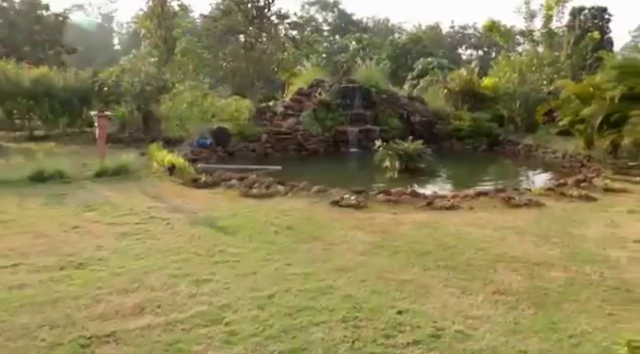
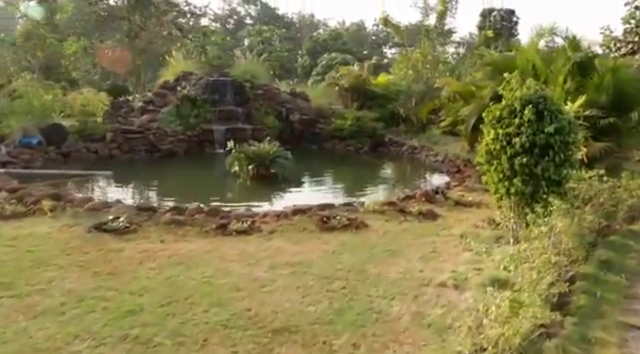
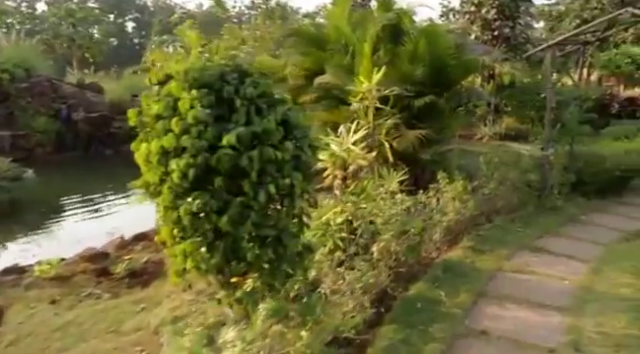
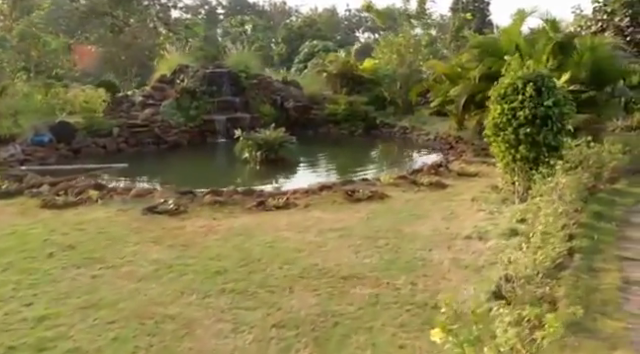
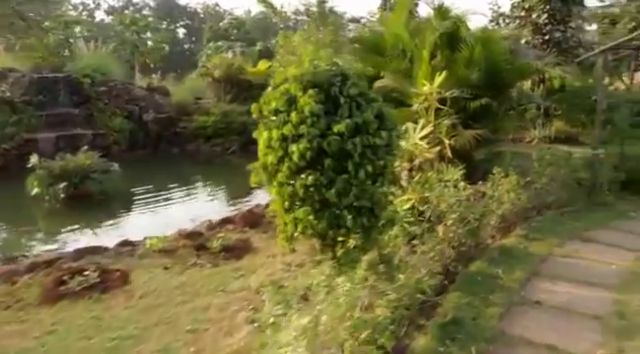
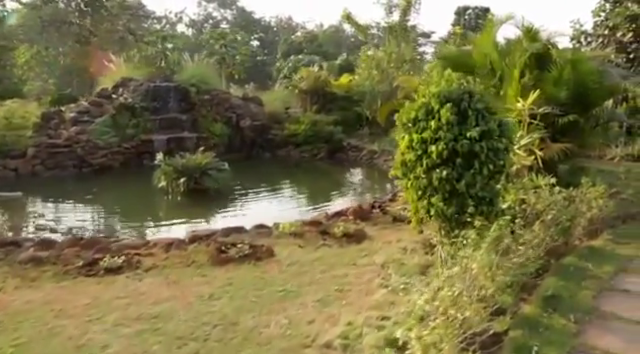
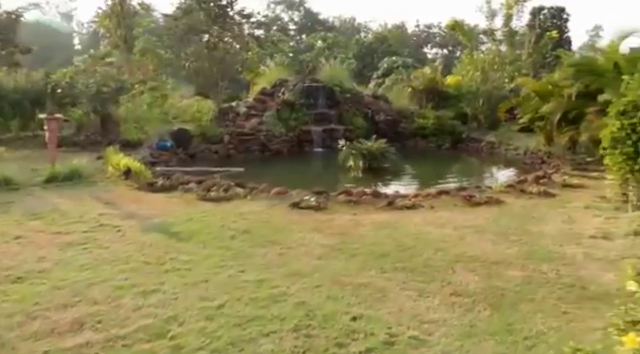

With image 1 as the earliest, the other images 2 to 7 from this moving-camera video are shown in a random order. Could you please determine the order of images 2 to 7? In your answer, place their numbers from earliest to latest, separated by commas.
7, 4, 2, 6, 5, 3
